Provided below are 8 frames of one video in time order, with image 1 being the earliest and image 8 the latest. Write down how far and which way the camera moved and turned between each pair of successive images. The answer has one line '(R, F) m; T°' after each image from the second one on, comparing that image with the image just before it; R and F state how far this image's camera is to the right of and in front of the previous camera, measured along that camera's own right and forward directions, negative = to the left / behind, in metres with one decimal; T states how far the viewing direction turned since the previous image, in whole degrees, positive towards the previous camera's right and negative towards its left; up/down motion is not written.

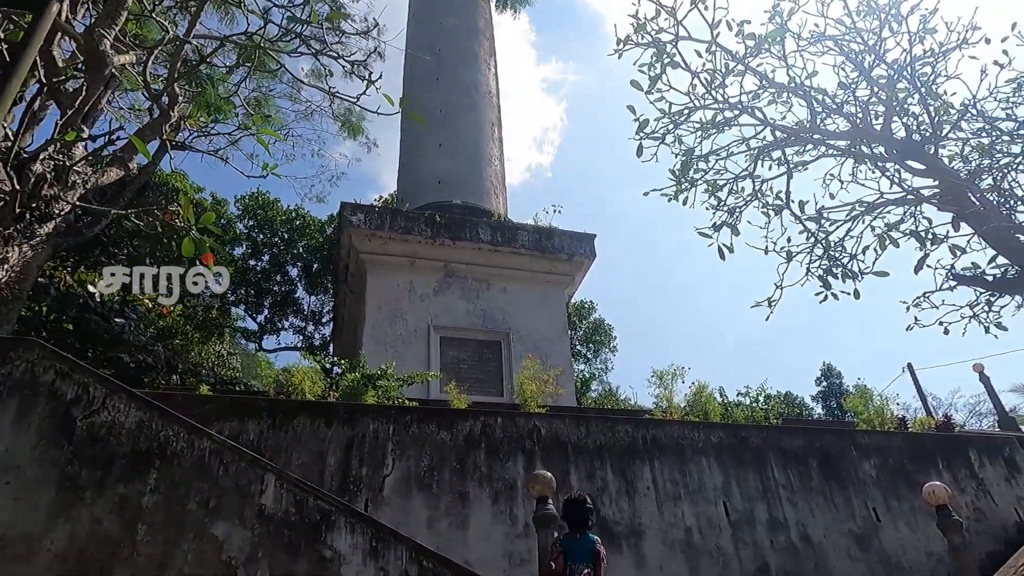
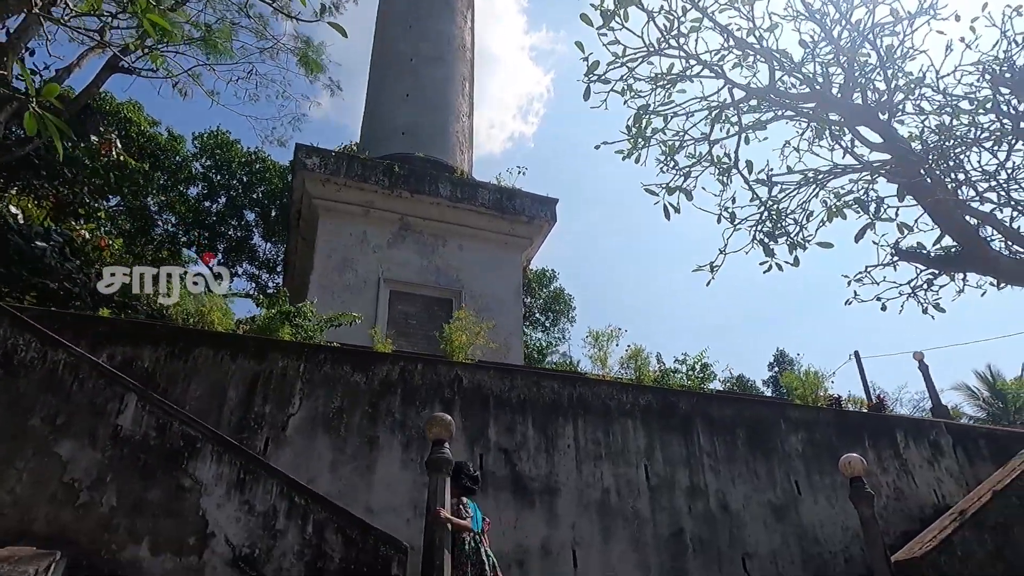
(+0.3, +0.3) m; +3°
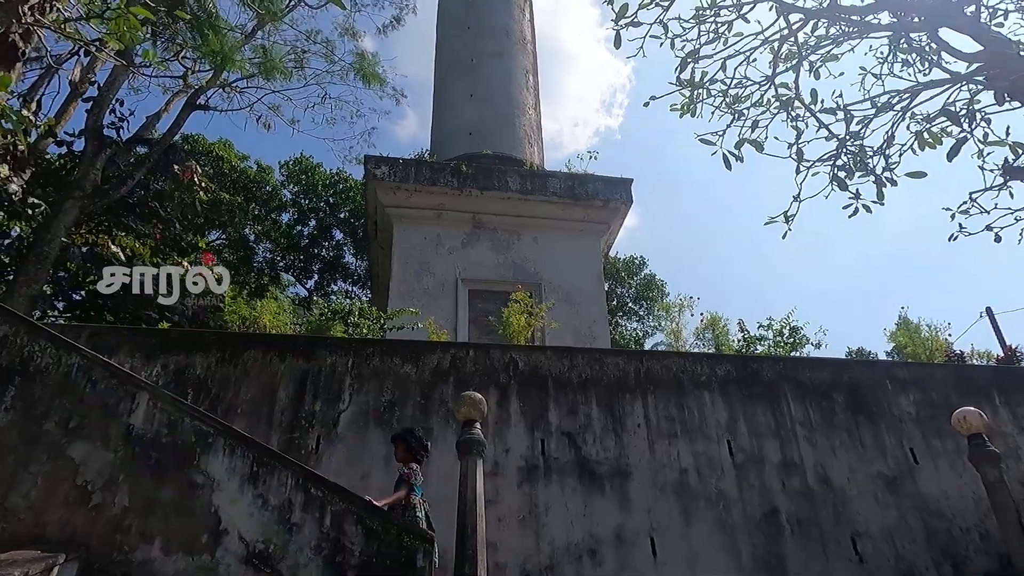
(+0.4, +0.3) m; -8°
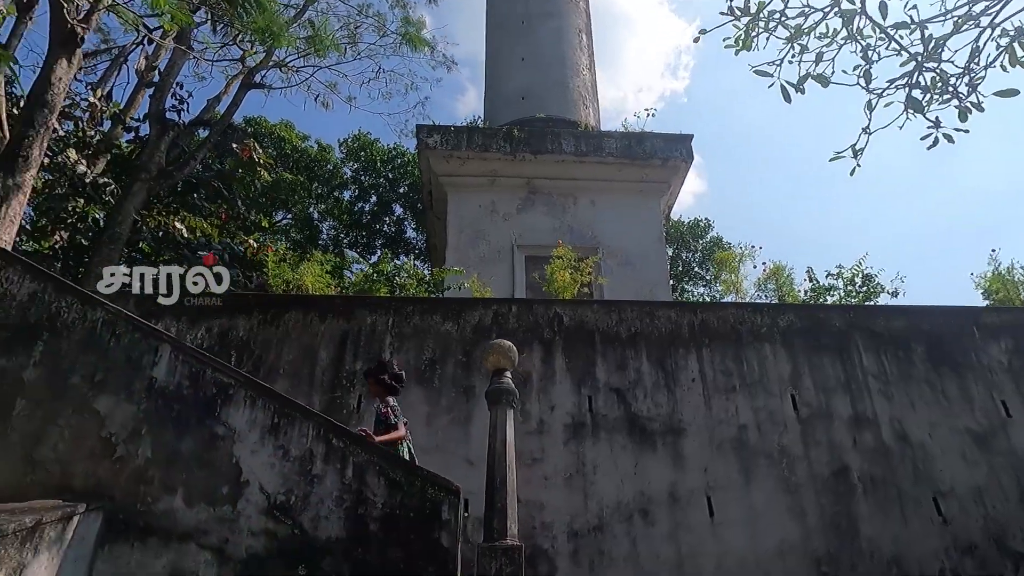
(+0.2, +0.2) m; -6°
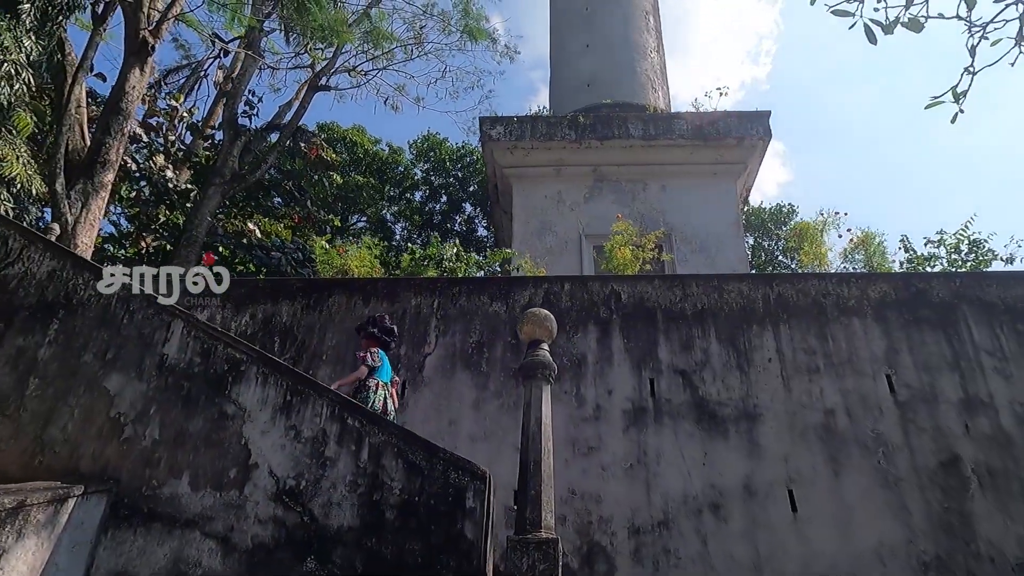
(+0.2, +0.3) m; -7°
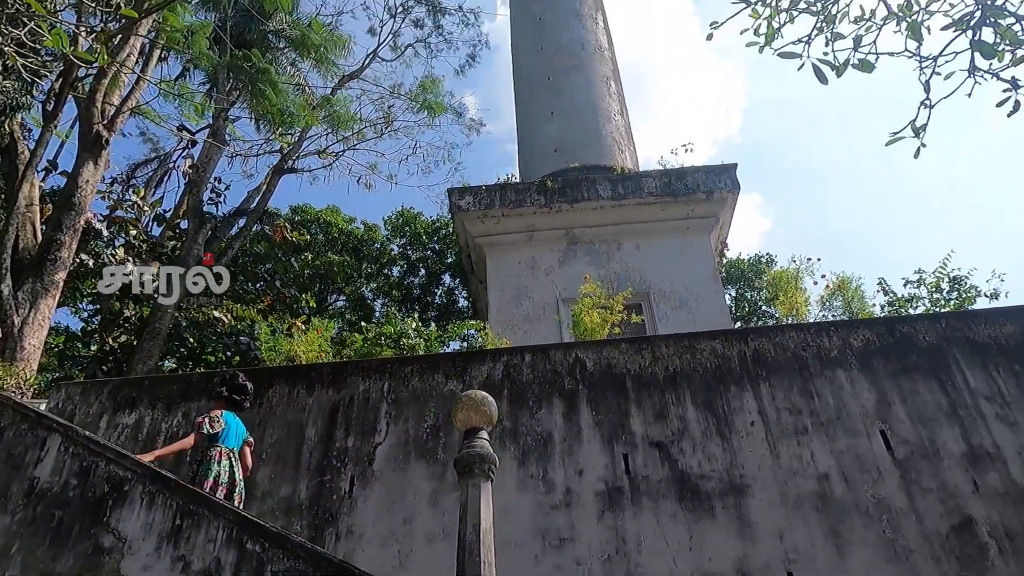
(+0.2, +0.3) m; +1°
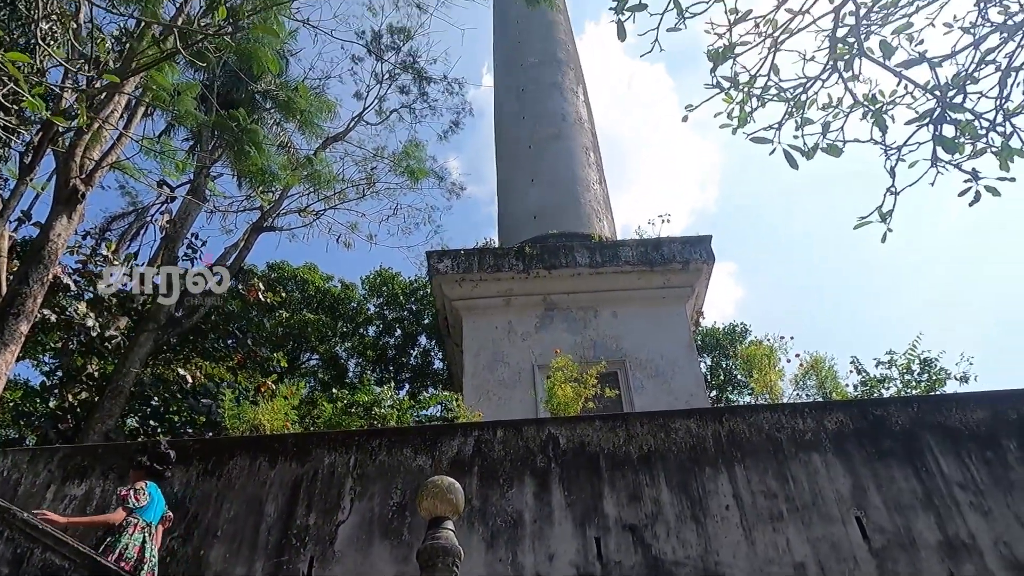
(0.0, 0.0) m; +2°
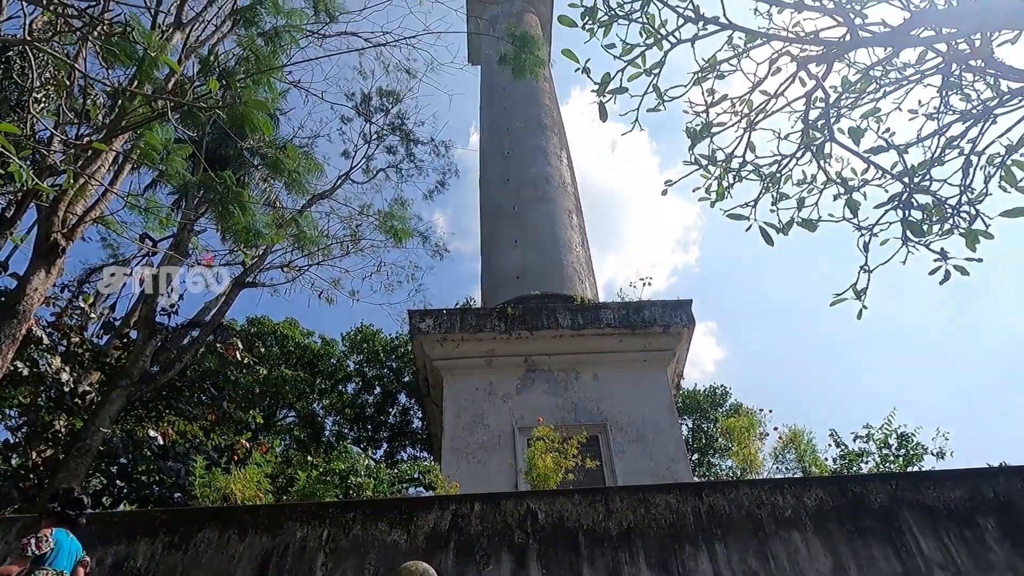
(0.0, 0.0) m; +1°
